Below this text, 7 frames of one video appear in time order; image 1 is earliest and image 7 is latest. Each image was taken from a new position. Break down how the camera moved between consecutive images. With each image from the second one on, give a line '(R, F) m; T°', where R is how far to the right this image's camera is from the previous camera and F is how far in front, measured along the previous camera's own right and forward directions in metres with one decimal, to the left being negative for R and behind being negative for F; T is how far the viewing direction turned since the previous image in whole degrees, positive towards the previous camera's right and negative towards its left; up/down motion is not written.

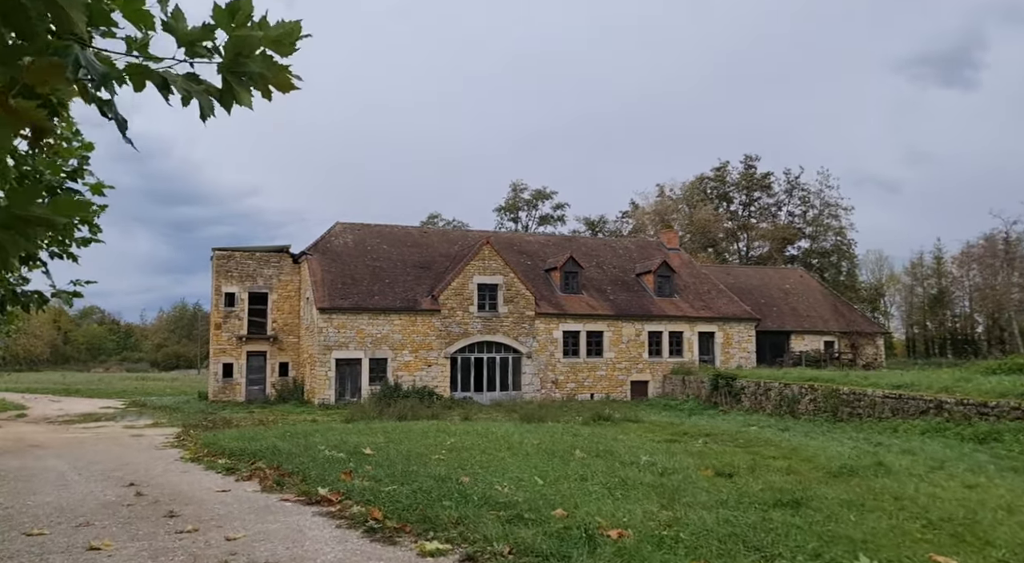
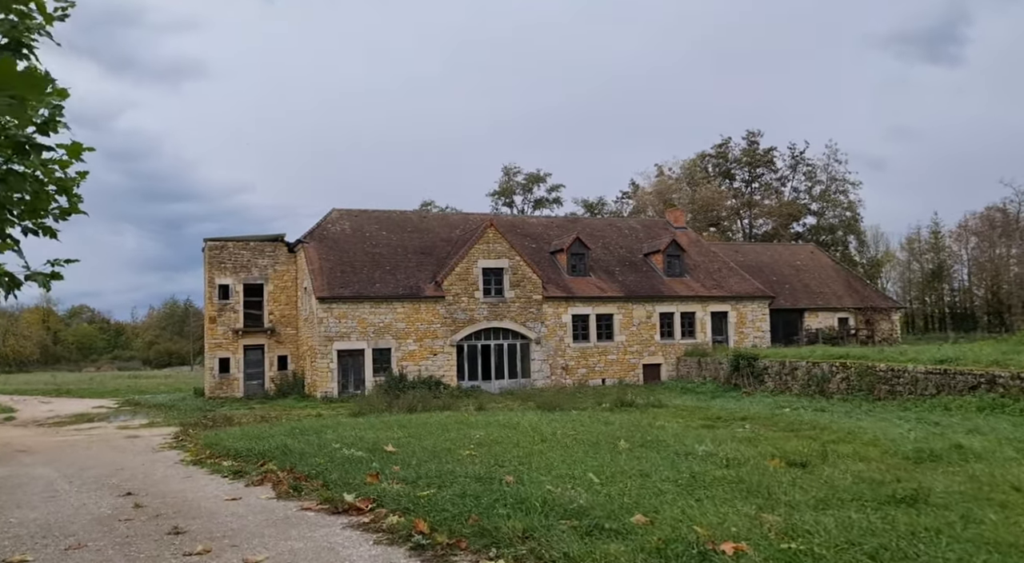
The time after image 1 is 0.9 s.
(-0.5, +1.1) m; +1°
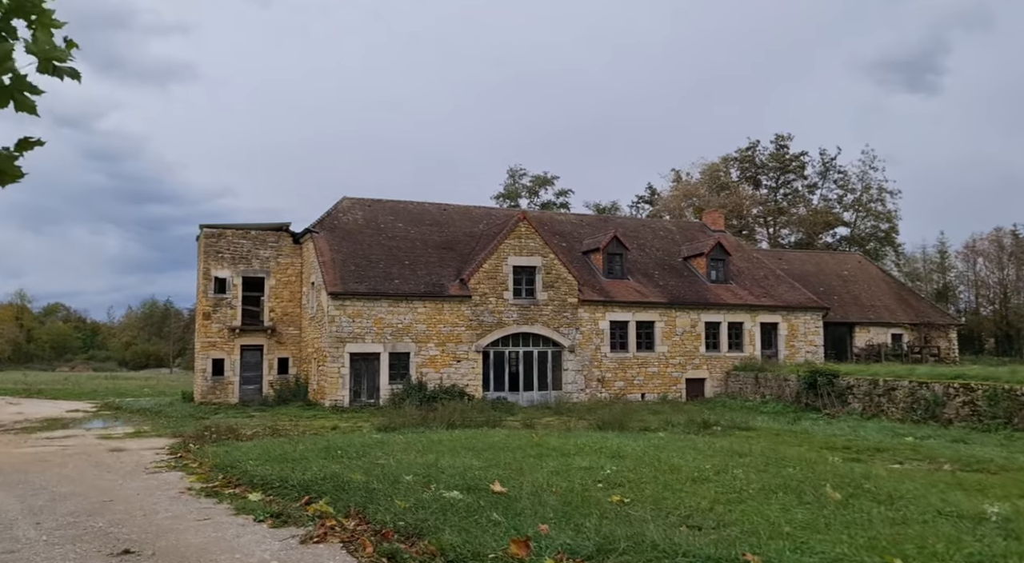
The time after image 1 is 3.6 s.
(-1.7, +3.0) m; +1°
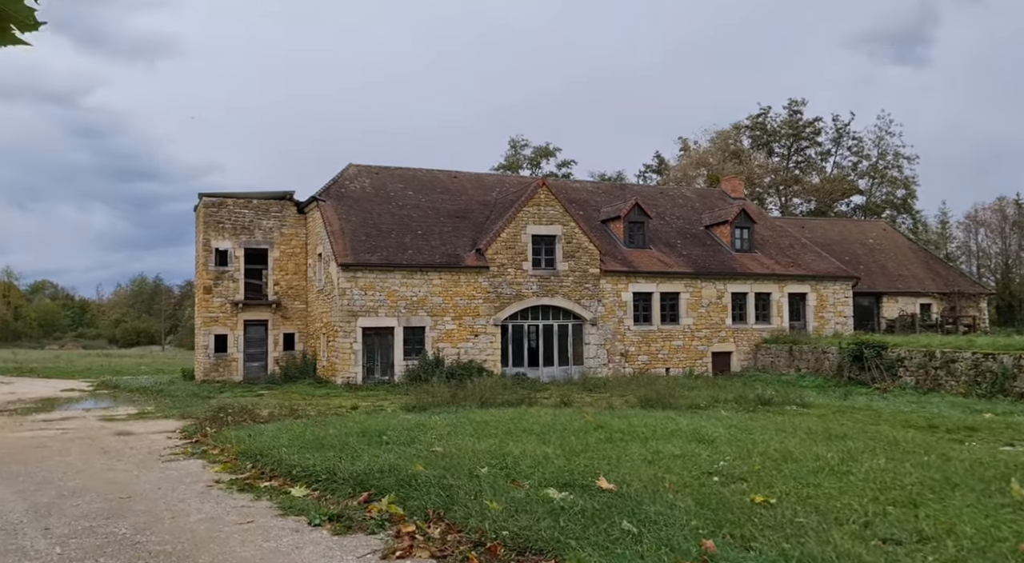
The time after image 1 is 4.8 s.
(-0.9, +1.3) m; +1°
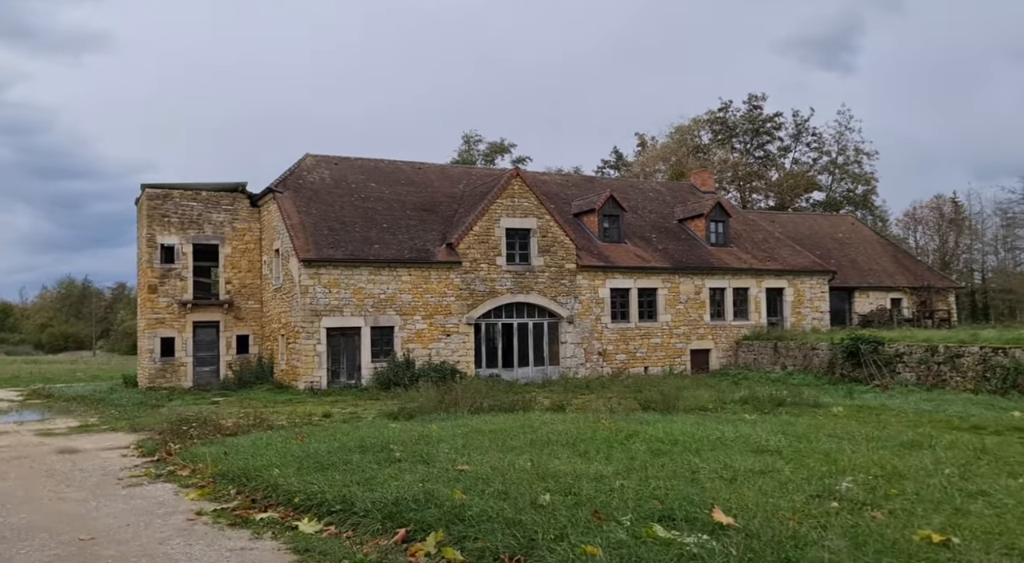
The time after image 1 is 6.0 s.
(-0.9, +1.3) m; +4°
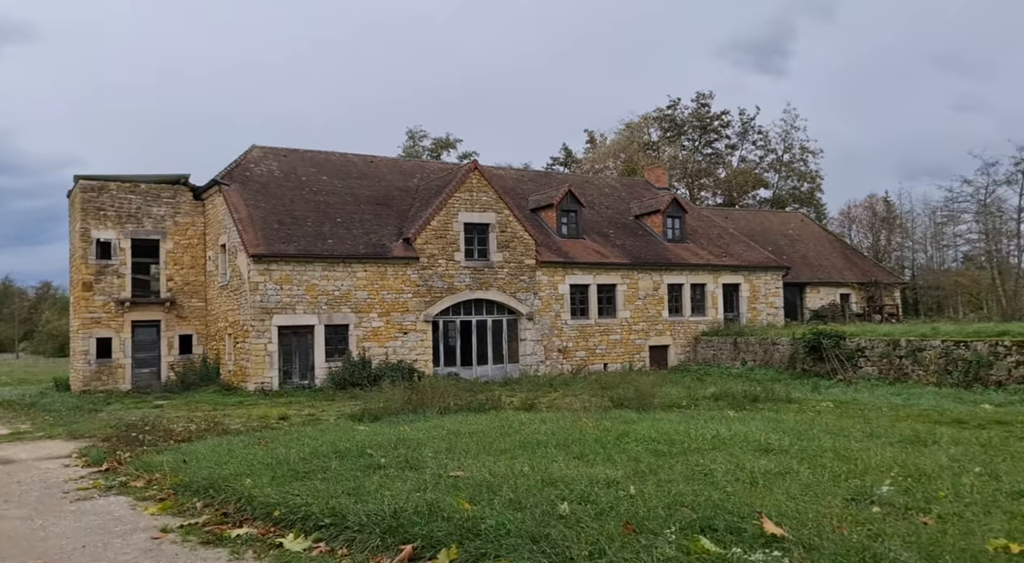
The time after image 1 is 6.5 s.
(-0.5, +0.5) m; +4°
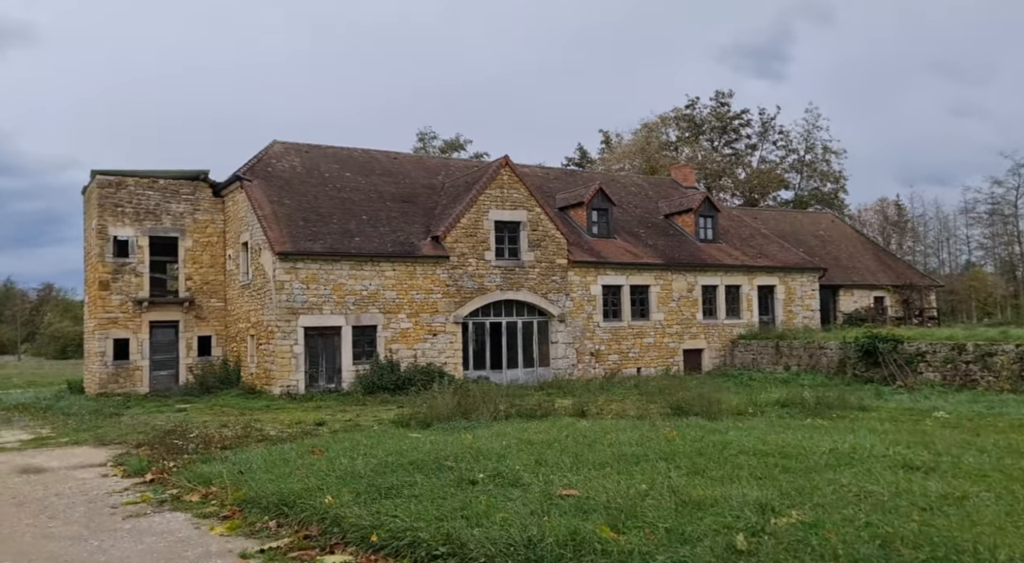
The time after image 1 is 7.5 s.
(-0.9, +0.8) m; 0°
